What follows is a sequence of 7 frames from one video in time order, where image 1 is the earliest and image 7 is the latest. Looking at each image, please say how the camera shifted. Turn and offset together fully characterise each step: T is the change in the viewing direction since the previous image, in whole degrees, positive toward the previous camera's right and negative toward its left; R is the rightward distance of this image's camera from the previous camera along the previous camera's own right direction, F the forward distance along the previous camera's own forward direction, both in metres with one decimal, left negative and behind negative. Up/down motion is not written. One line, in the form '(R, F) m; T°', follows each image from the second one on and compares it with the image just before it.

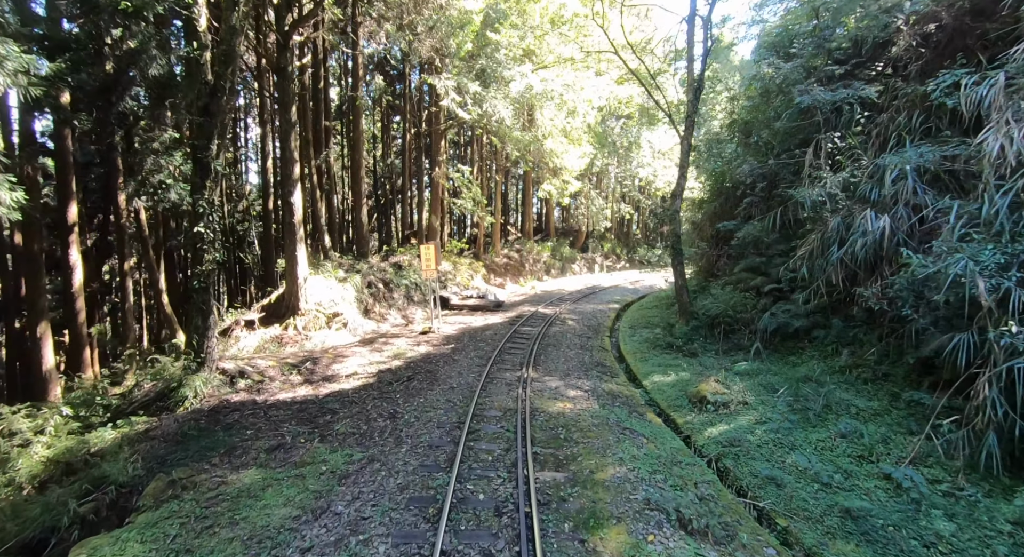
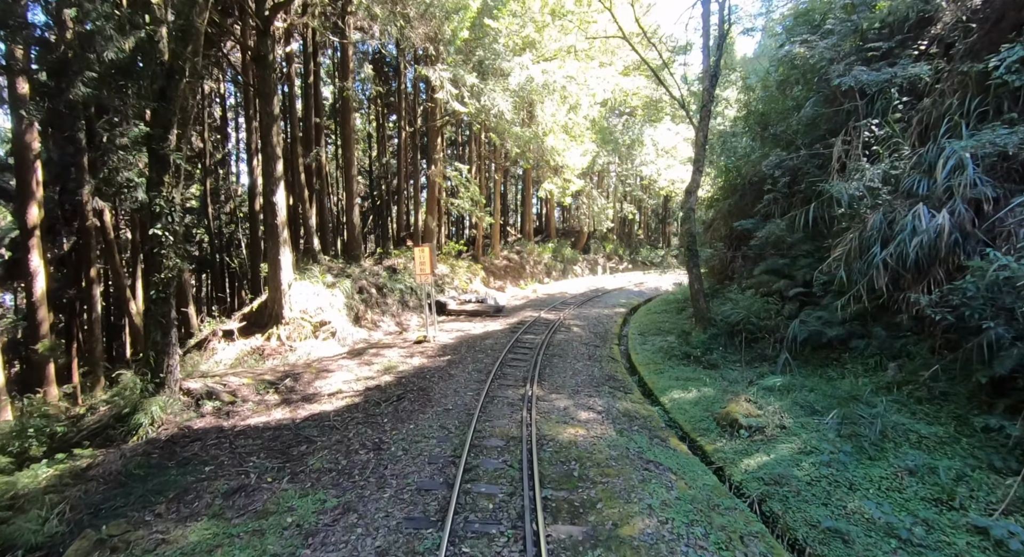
(0.0, +1.0) m; 0°
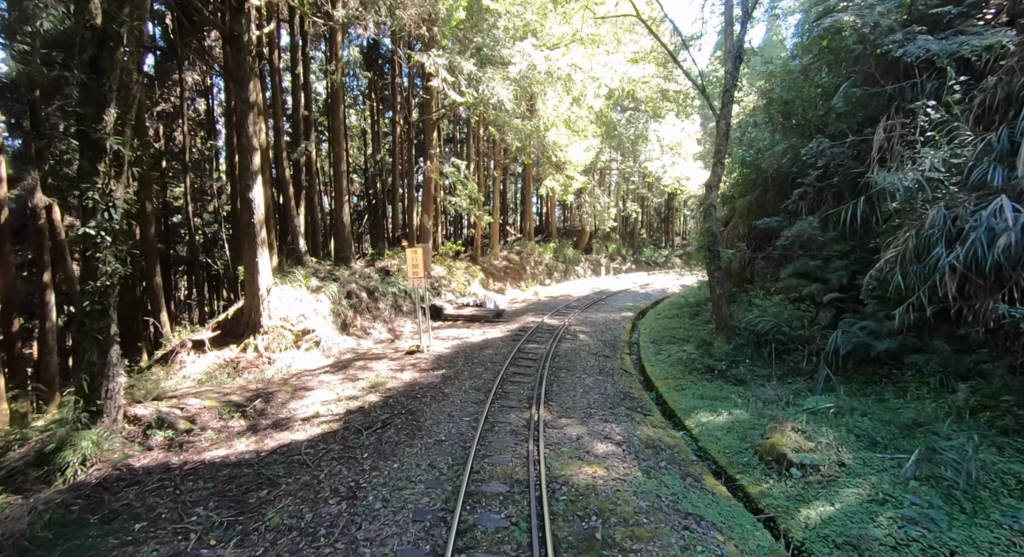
(-0.1, +1.1) m; 0°
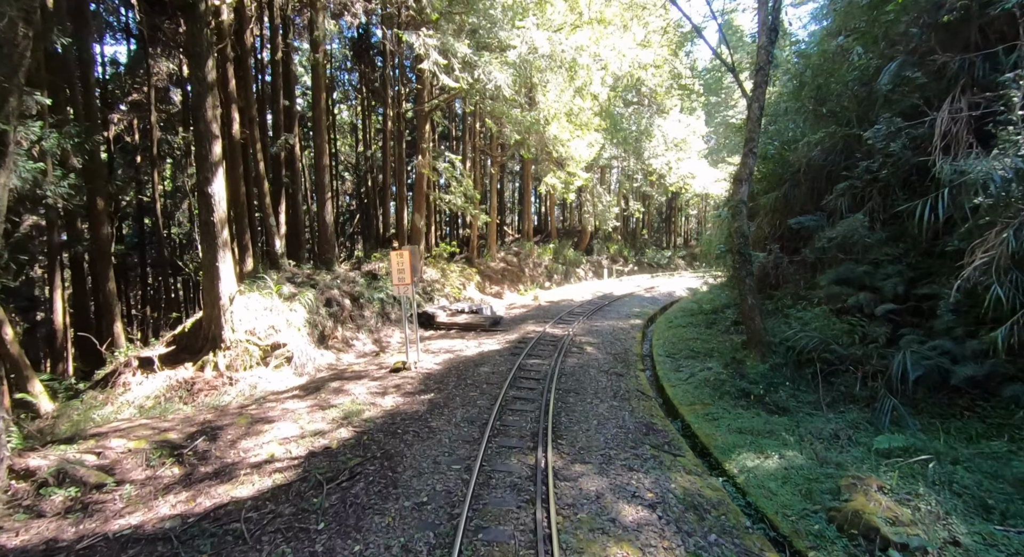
(0.0, +1.4) m; 0°
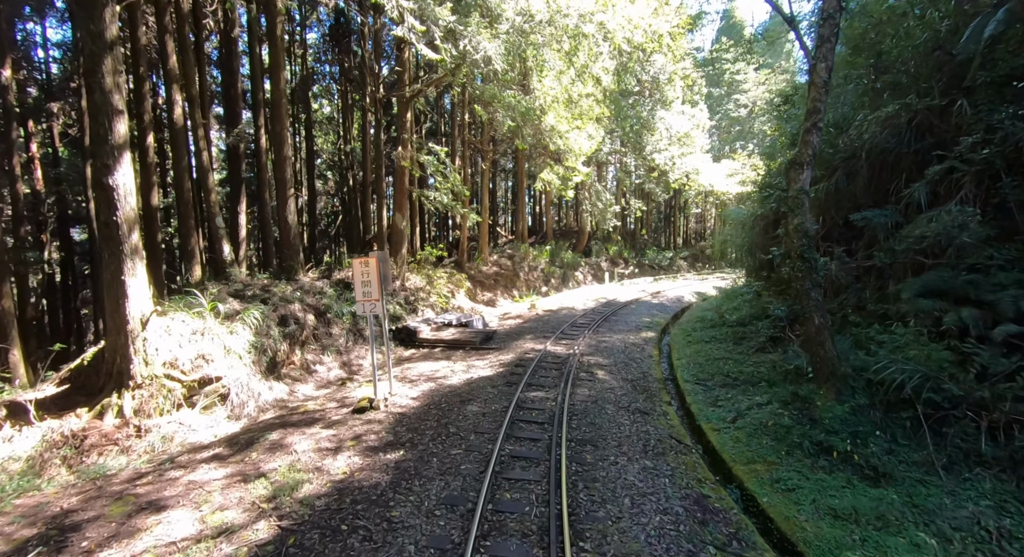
(0.0, +2.1) m; +1°
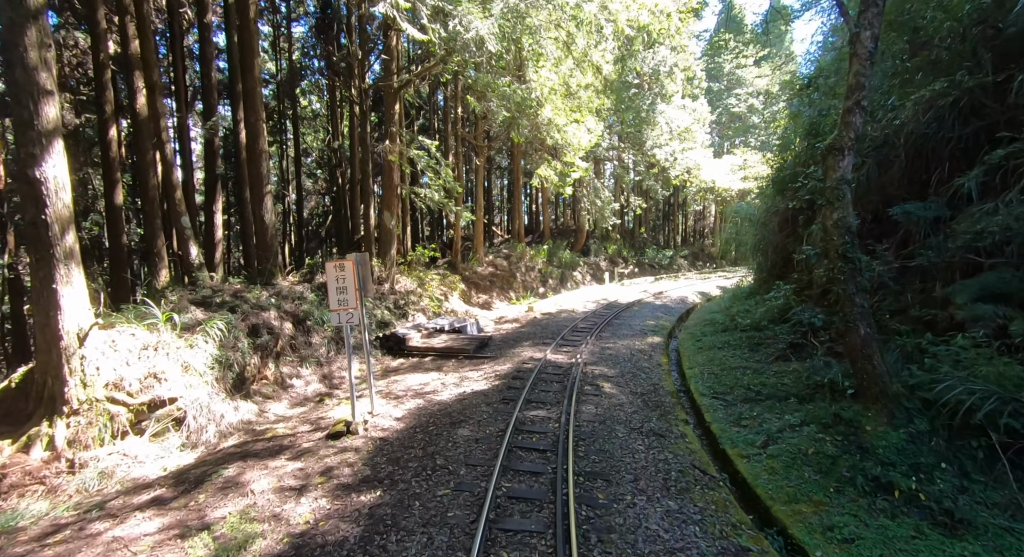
(0.0, +1.0) m; 0°
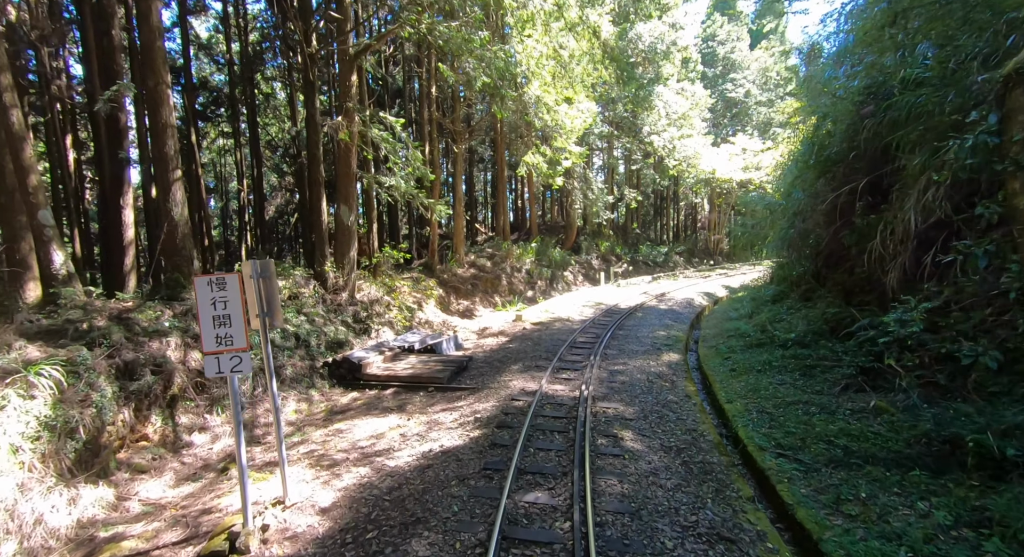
(0.0, +2.6) m; +2°
